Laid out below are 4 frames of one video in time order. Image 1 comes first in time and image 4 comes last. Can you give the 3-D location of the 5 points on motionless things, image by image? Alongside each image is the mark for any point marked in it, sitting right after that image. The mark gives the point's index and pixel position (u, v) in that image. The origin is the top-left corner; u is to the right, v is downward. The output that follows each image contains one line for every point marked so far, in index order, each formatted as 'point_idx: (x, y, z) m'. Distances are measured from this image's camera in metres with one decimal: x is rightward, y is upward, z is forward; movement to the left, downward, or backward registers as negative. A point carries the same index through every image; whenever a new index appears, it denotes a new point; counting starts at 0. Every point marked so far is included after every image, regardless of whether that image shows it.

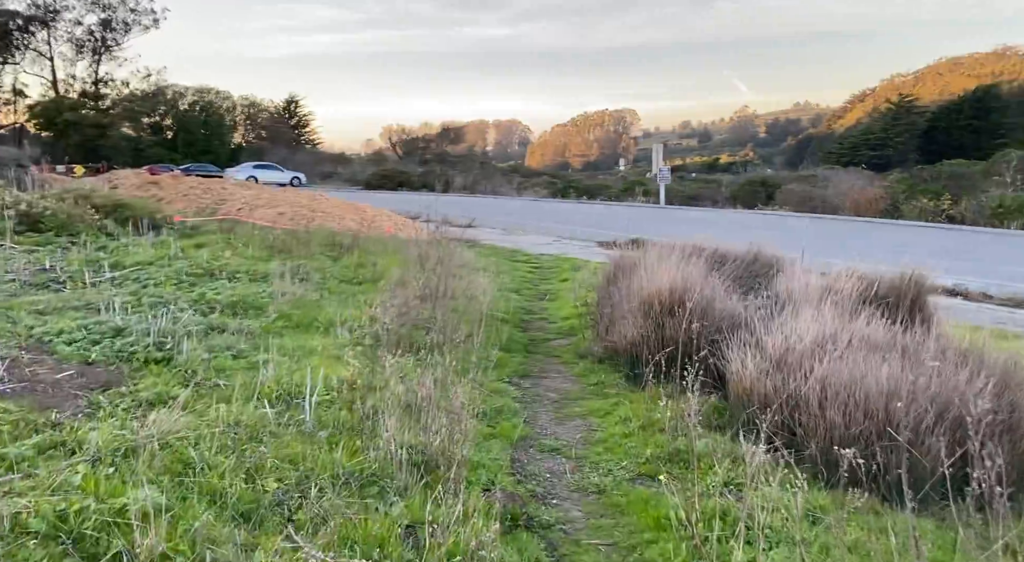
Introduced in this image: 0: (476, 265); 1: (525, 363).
0: (-0.6, +0.3, +10.8) m
1: (+0.1, -0.7, +5.8) m
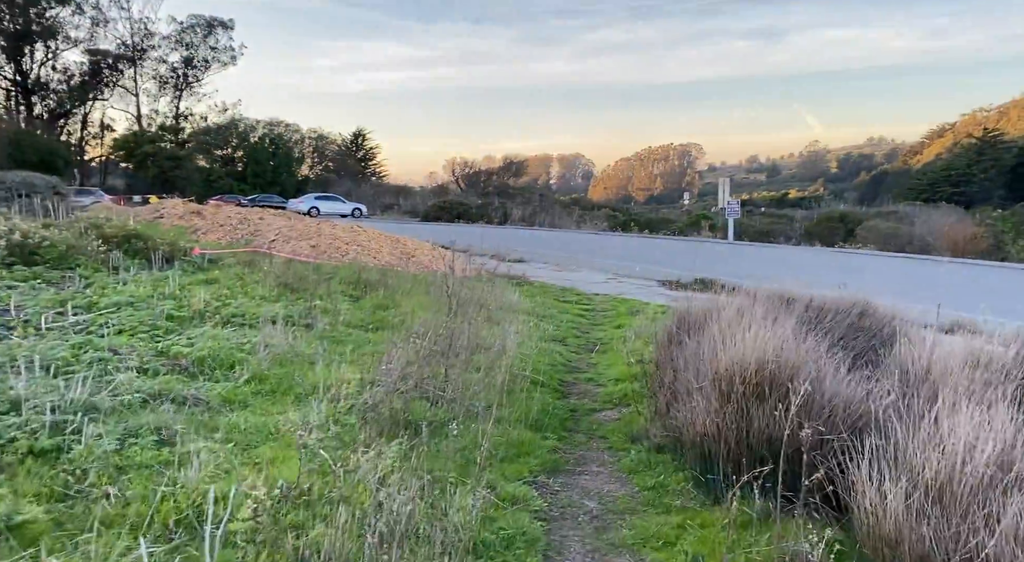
0: (0.0, -0.4, +9.4) m
1: (+0.3, -1.1, +4.4) m
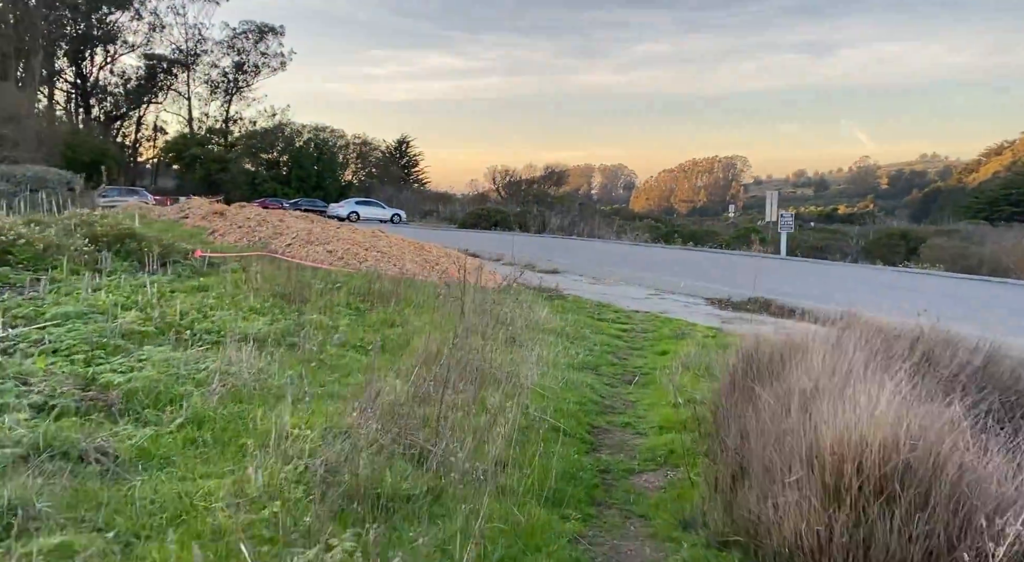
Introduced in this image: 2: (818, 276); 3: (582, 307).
0: (+0.4, -0.6, +8.3) m
1: (+0.3, -1.2, +3.2) m
2: (+6.4, +0.1, +14.5) m
3: (+1.1, -0.4, +11.0) m
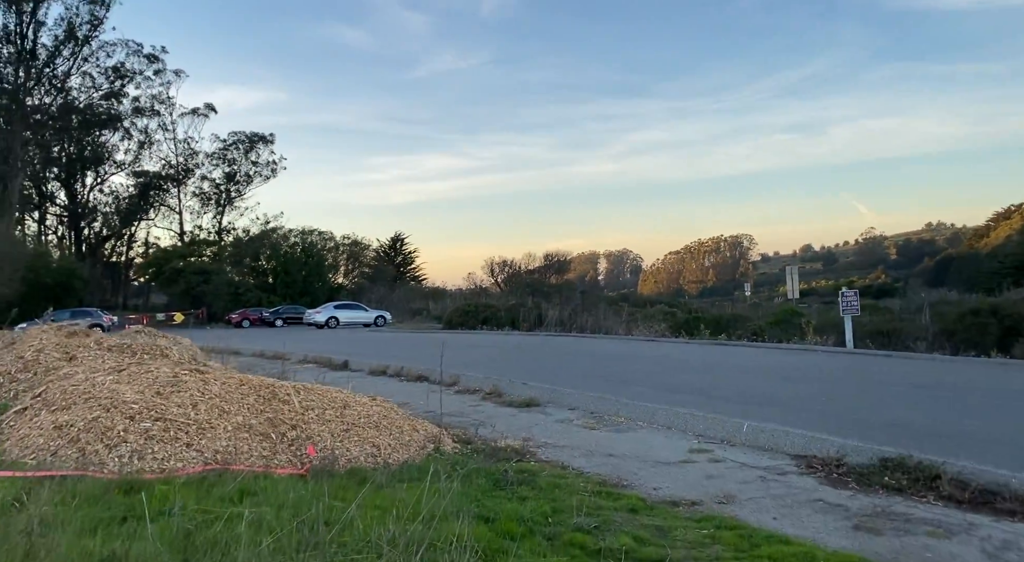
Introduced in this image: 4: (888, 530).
0: (-0.4, -1.6, +2.7) m
1: (-0.5, -1.6, -2.4) m
2: (+5.7, -1.5, +8.9) m
3: (+0.4, -1.8, +5.5) m
4: (+2.8, -1.9, +5.2) m
